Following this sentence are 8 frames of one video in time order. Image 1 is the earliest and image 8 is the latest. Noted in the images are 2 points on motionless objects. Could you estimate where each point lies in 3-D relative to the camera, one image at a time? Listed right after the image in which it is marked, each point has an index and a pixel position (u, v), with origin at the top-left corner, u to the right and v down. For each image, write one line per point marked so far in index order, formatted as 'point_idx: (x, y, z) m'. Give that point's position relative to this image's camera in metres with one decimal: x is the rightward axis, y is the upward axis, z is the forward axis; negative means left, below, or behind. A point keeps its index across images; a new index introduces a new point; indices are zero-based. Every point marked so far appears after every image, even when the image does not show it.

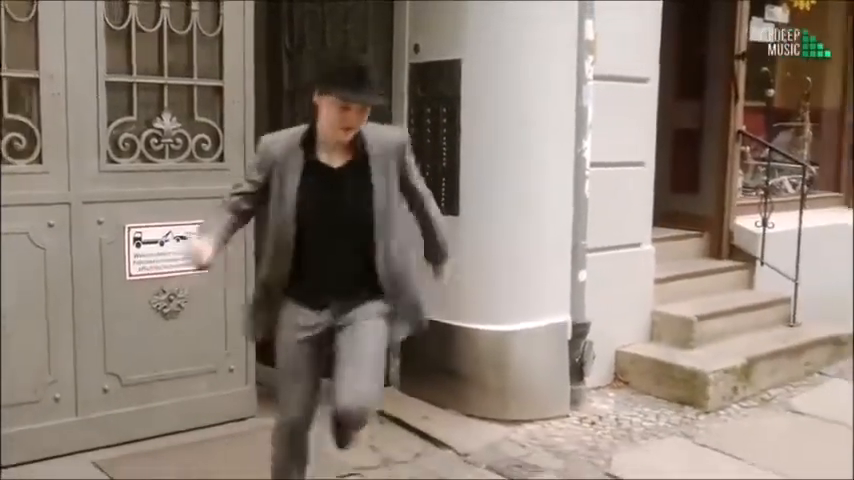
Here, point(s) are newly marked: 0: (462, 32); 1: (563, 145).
0: (+0.1, +0.8, +4.7) m
1: (+0.5, +0.4, +4.9) m
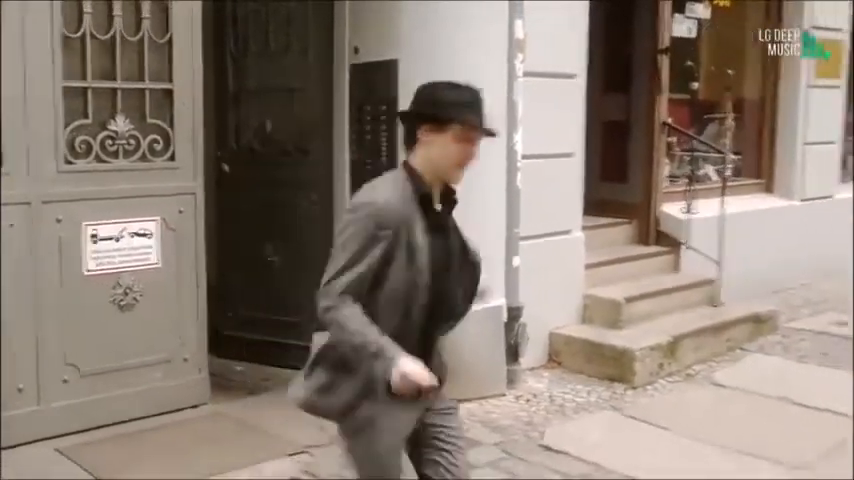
0: (-0.1, +0.8, +4.9) m
1: (+0.3, +0.4, +5.1) m
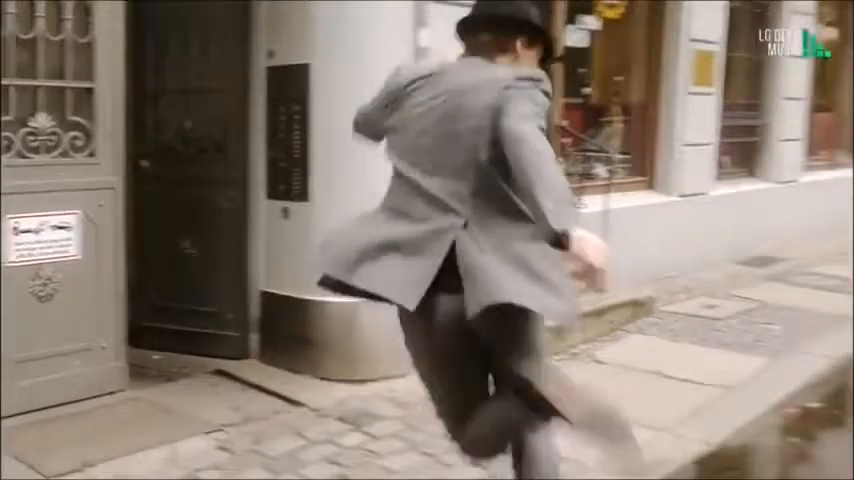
0: (-0.5, +0.8, +5.3) m
1: (-0.1, +0.4, +5.5) m
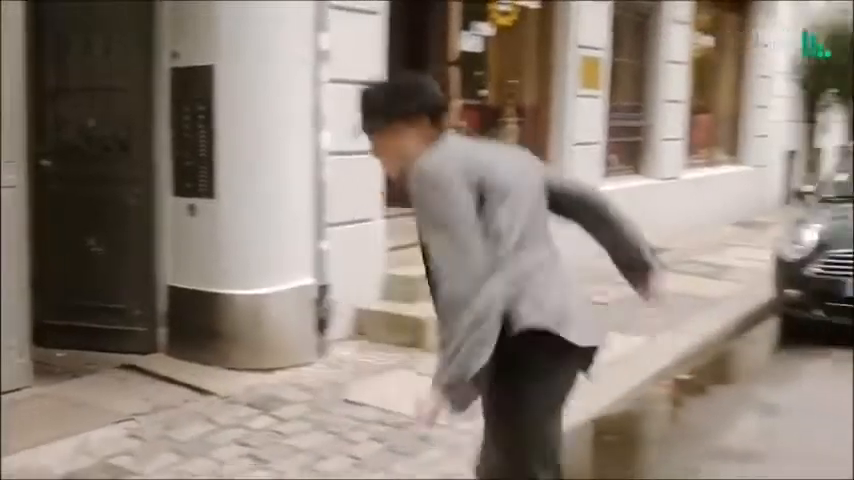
0: (-0.9, +0.9, +5.5) m
1: (-0.5, +0.5, +5.7) m
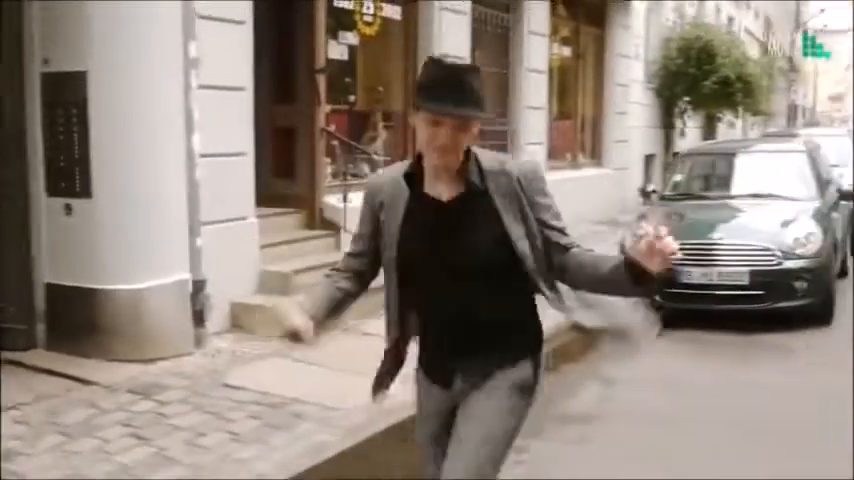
0: (-1.5, +0.9, +5.8) m
1: (-1.2, +0.5, +6.0) m
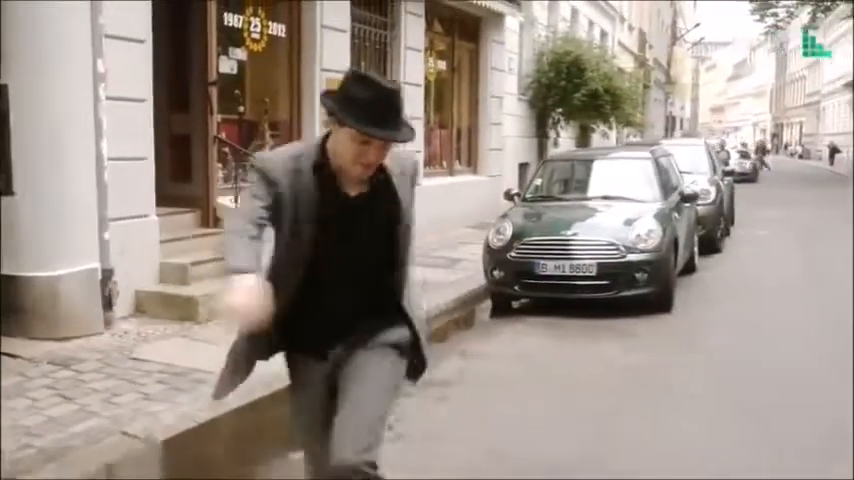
0: (-2.1, +0.9, +6.5) m
1: (-1.8, +0.5, +6.8) m
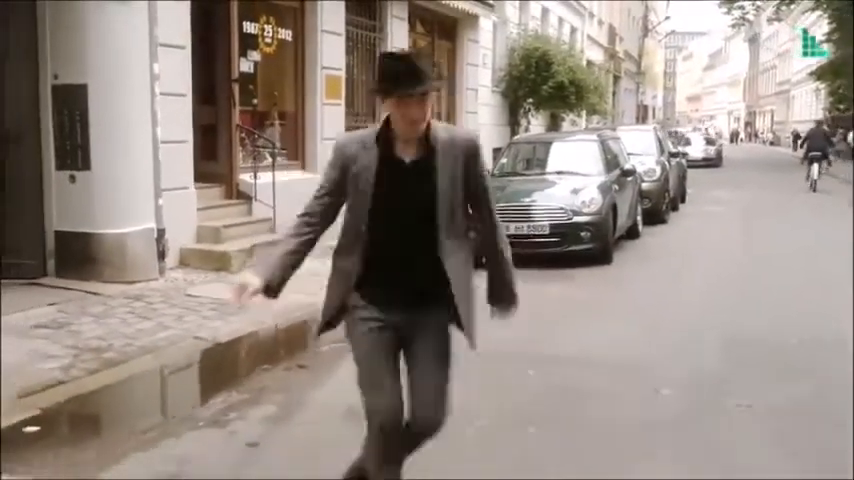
0: (-2.2, +1.1, +8.4) m
1: (-1.9, +0.7, +8.7) m
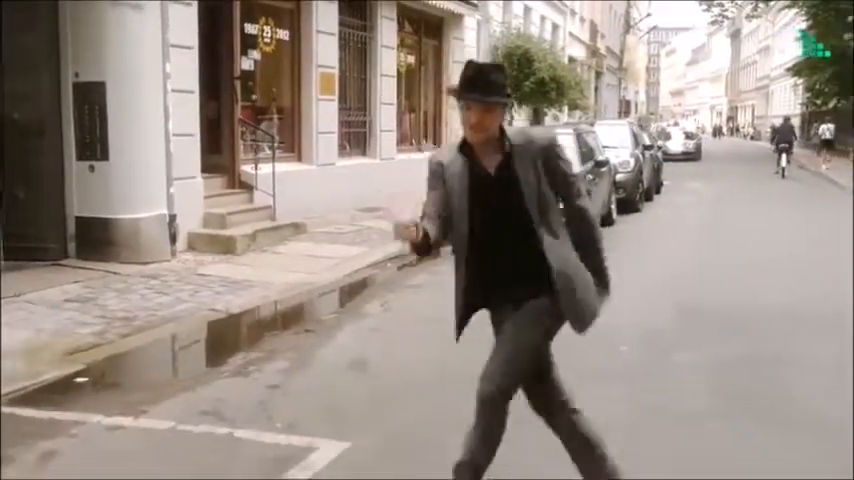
0: (-2.3, +1.2, +9.2) m
1: (-2.0, +0.8, +9.5) m
